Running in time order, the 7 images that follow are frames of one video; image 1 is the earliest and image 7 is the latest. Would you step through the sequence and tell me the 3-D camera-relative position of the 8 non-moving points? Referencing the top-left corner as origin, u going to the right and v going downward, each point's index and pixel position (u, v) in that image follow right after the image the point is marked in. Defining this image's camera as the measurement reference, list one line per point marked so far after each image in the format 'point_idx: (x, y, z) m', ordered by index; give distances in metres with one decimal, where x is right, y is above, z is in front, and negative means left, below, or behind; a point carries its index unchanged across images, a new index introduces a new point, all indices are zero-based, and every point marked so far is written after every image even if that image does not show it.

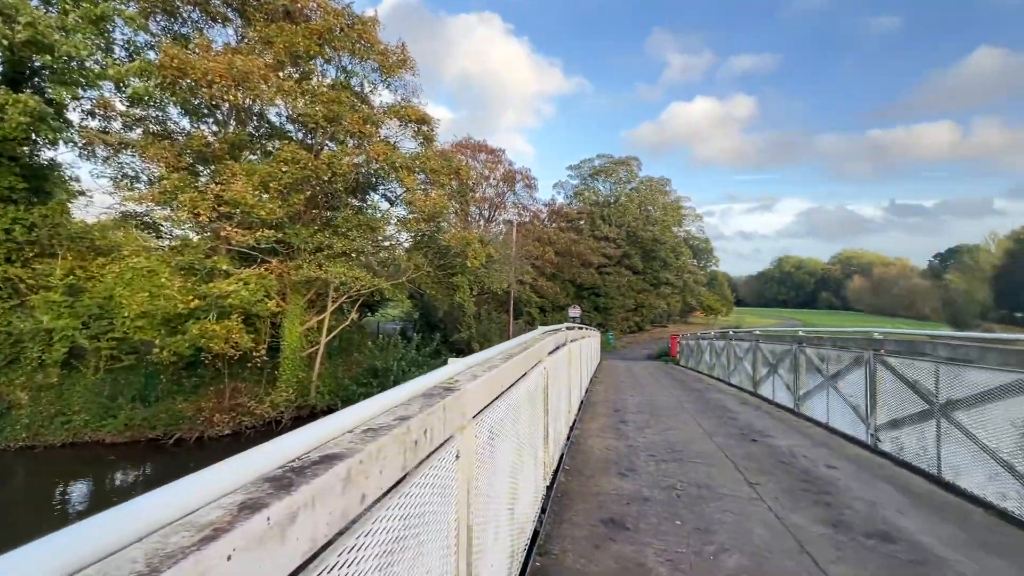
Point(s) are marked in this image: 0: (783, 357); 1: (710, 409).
0: (+4.7, -1.2, +8.2) m
1: (+3.3, -2.0, +7.9) m
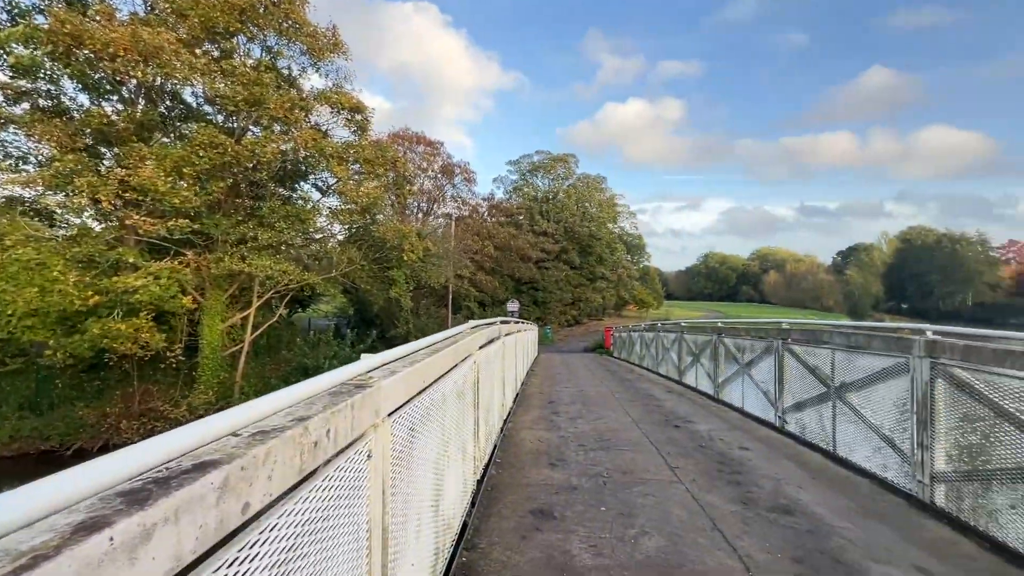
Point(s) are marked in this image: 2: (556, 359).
0: (+3.5, -1.1, +8.7) m
1: (+2.2, -1.9, +8.2) m
2: (+1.8, -2.8, +18.8) m
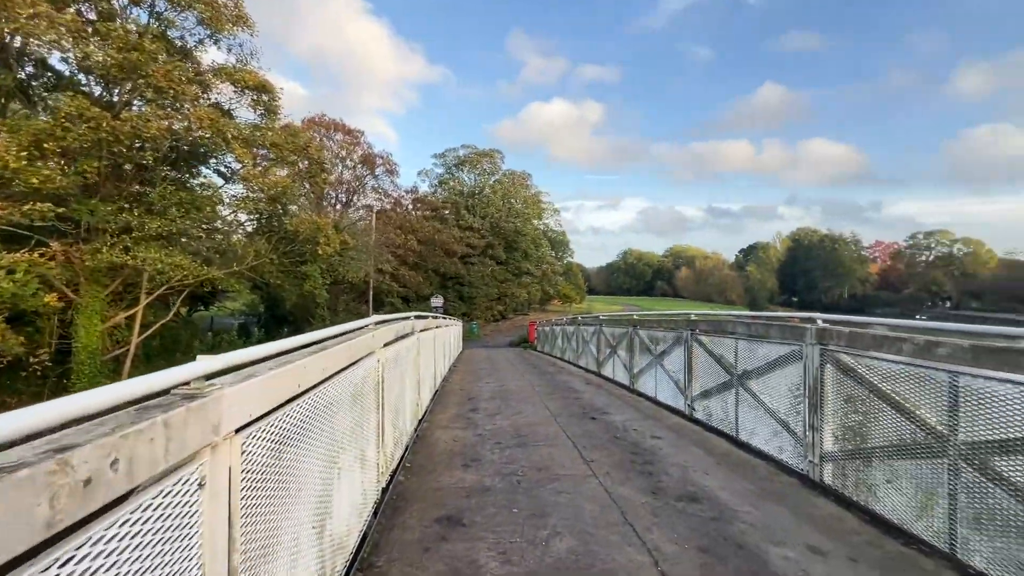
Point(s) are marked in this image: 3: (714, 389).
0: (+2.1, -1.0, +8.9) m
1: (+0.8, -1.8, +8.2) m
2: (-1.2, -2.6, +18.6) m
3: (+2.3, -1.1, +5.4) m
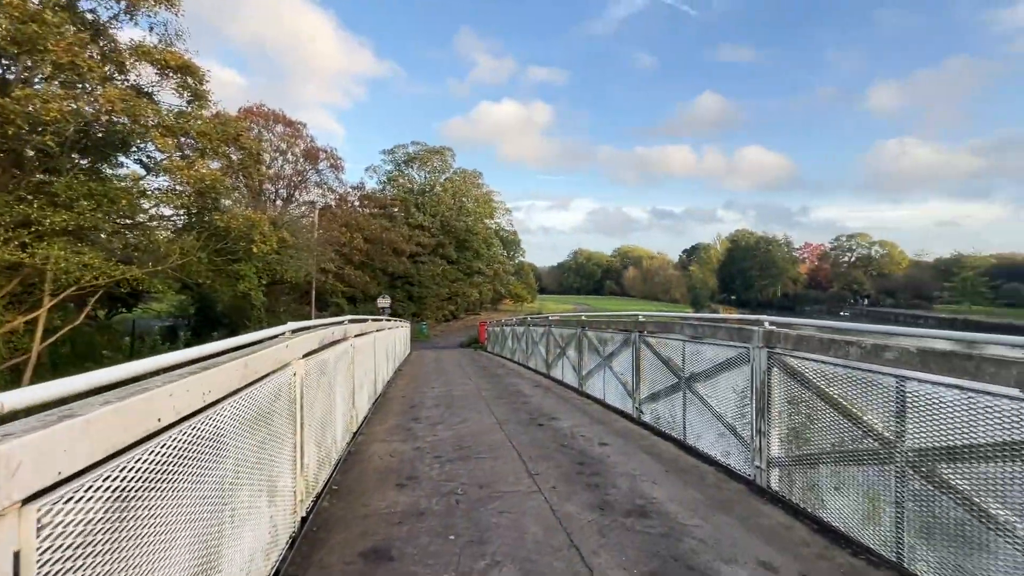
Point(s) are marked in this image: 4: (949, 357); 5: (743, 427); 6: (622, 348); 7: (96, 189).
0: (+1.1, -1.0, +8.8) m
1: (-0.1, -1.8, +8.0) m
2: (-3.2, -2.6, +18.1) m
3: (+1.7, -1.2, +5.3) m
4: (+2.2, -0.4, +2.4) m
5: (+1.9, -1.2, +3.9) m
6: (+1.5, -0.8, +6.3) m
7: (-10.7, +2.5, +12.1) m
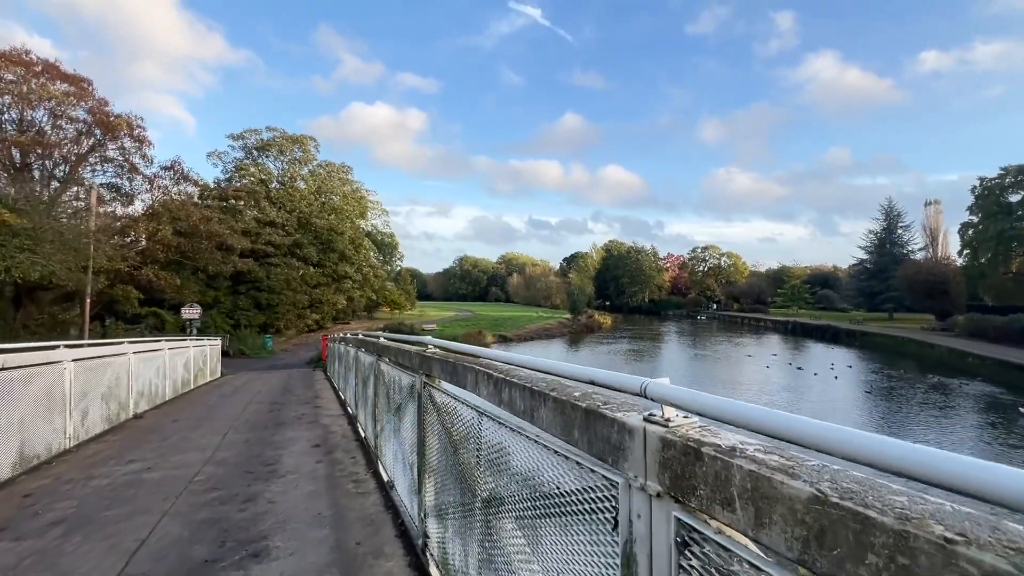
0: (-1.7, -1.0, +5.8) m
1: (-2.7, -1.9, +4.7) m
2: (-8.1, -2.8, +13.8) m
3: (-0.3, -1.2, +2.5) m
4: (+0.9, -0.3, -0.2) m
5: (+0.2, -1.2, +1.3) m
6: (-0.8, -0.8, +3.5) m
7: (-14.0, +2.5, +6.3) m
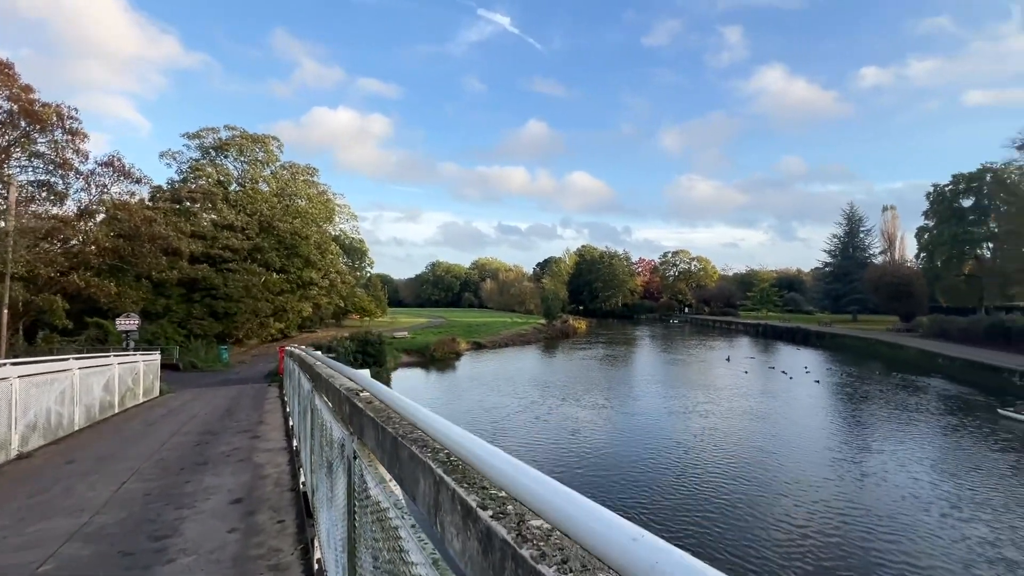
0: (-1.9, -1.1, +4.5) m
1: (-2.8, -1.9, +3.4) m
2: (-8.7, -3.0, +12.1) m
3: (-0.3, -1.2, +1.3) m
4: (+1.0, -0.3, -1.3) m
5: (+0.3, -1.1, +0.1) m
6: (-0.8, -0.9, +2.3) m
7: (-14.2, +2.3, +4.3) m
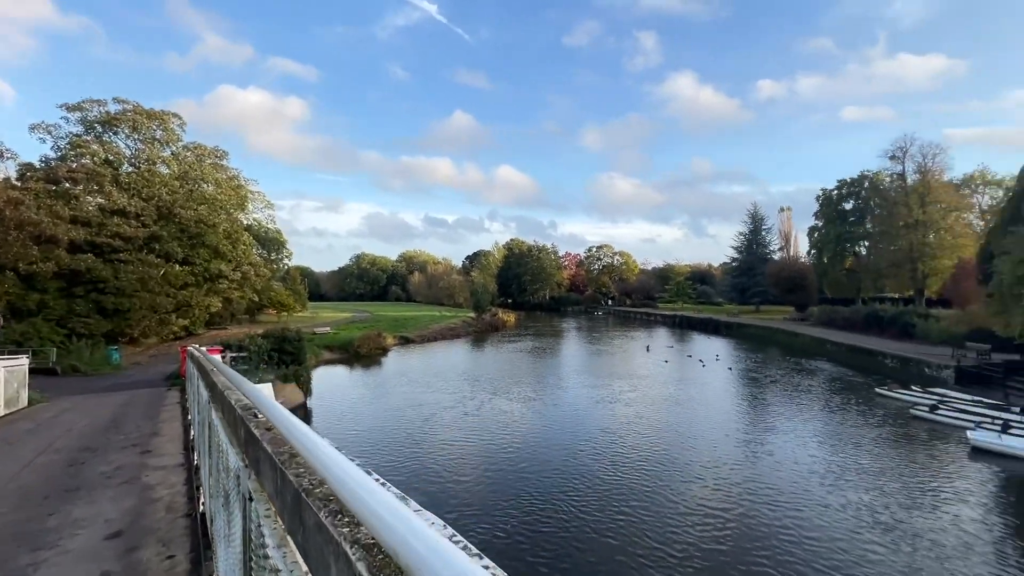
0: (-2.5, -1.0, +3.9) m
1: (-3.2, -1.9, +2.6) m
2: (-10.3, -2.8, +10.4) m
3: (-0.4, -1.2, +1.0) m
4: (+1.3, -0.3, -1.4) m
5: (+0.4, -1.1, -0.2) m
6: (-1.1, -0.8, +1.8) m
7: (-14.6, +2.4, +1.8) m
